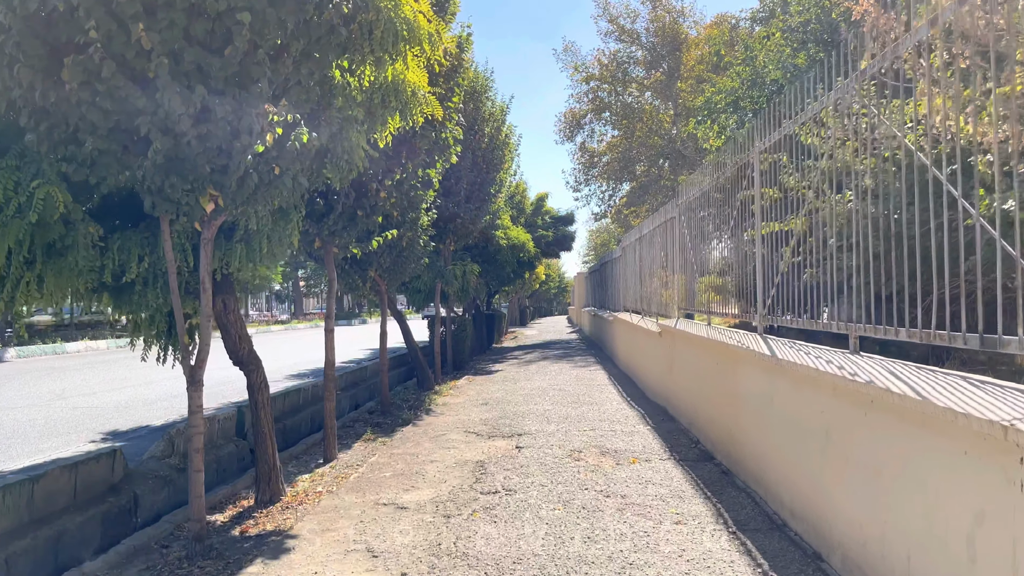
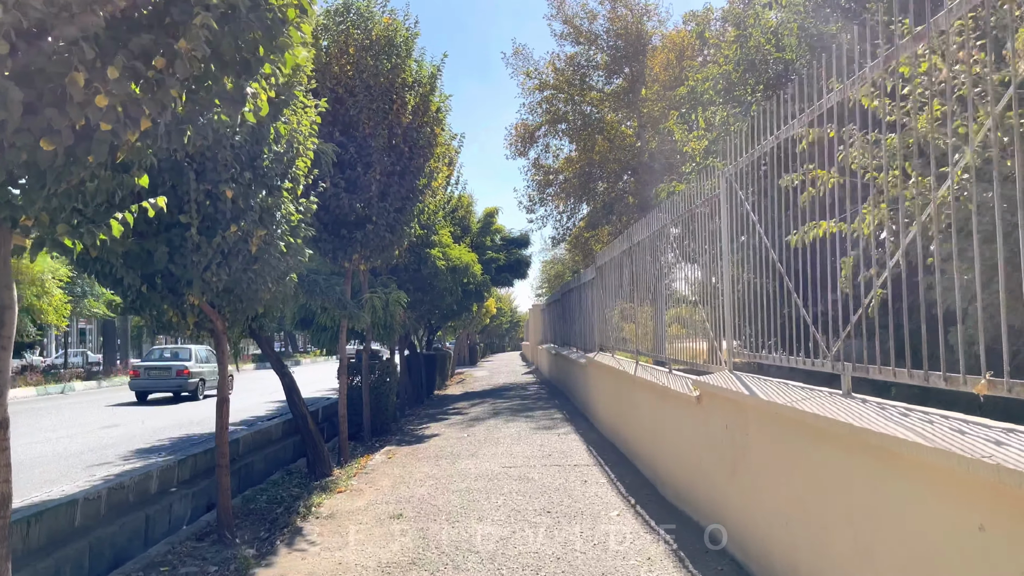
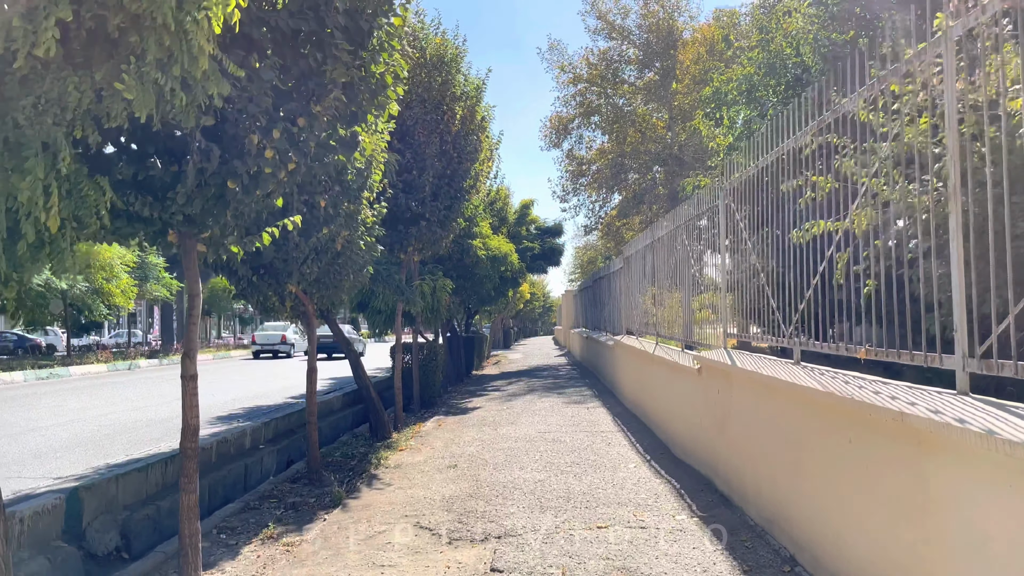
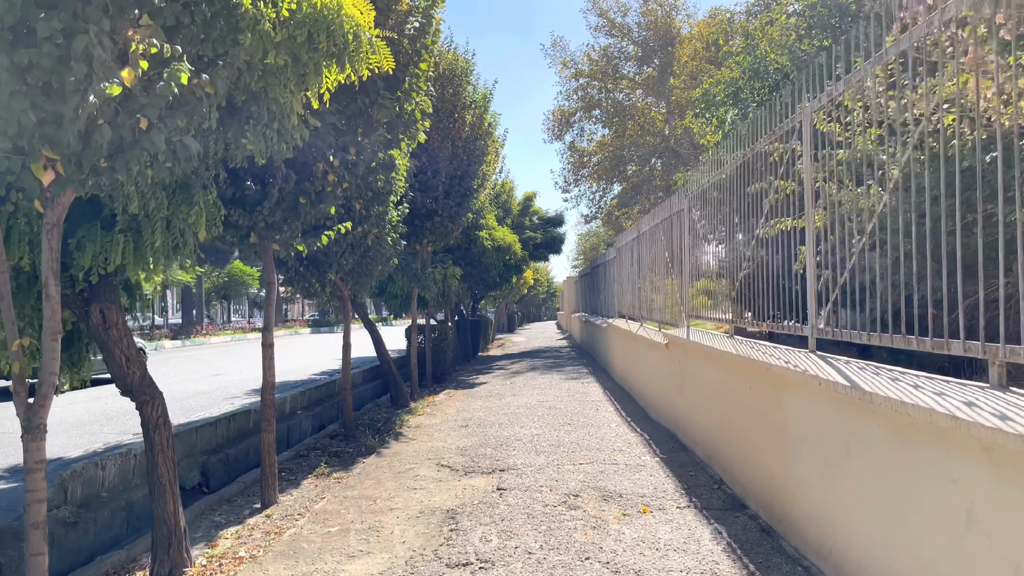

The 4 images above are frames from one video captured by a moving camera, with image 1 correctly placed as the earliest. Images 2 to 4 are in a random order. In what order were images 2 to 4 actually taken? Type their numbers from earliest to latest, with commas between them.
4, 3, 2
